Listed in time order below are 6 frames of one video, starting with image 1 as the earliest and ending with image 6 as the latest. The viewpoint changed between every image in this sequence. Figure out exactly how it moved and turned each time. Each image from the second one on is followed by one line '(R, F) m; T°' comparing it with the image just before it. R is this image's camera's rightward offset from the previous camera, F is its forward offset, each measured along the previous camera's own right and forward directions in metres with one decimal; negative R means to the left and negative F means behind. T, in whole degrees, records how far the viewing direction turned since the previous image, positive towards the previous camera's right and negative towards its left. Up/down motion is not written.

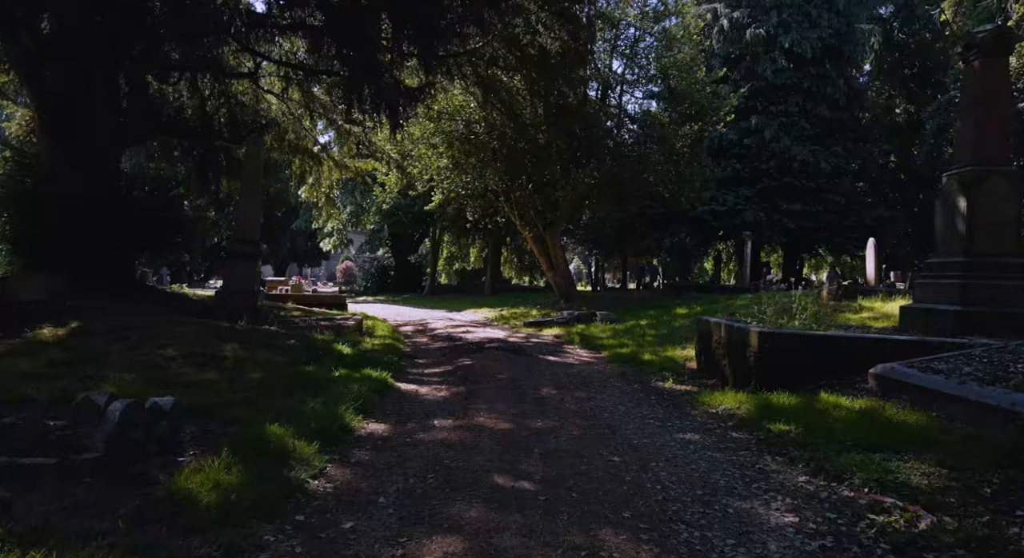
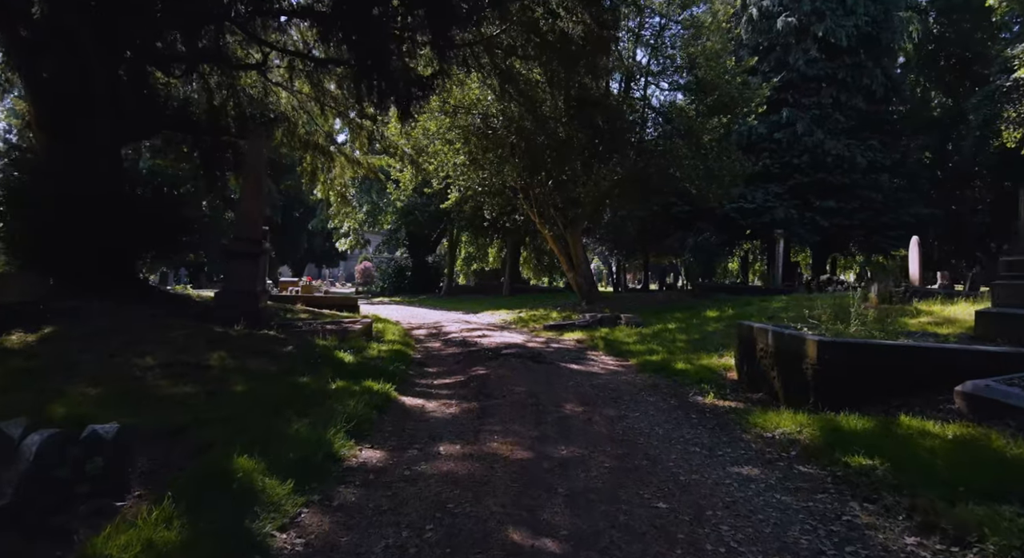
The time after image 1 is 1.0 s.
(0.0, +0.8) m; -2°
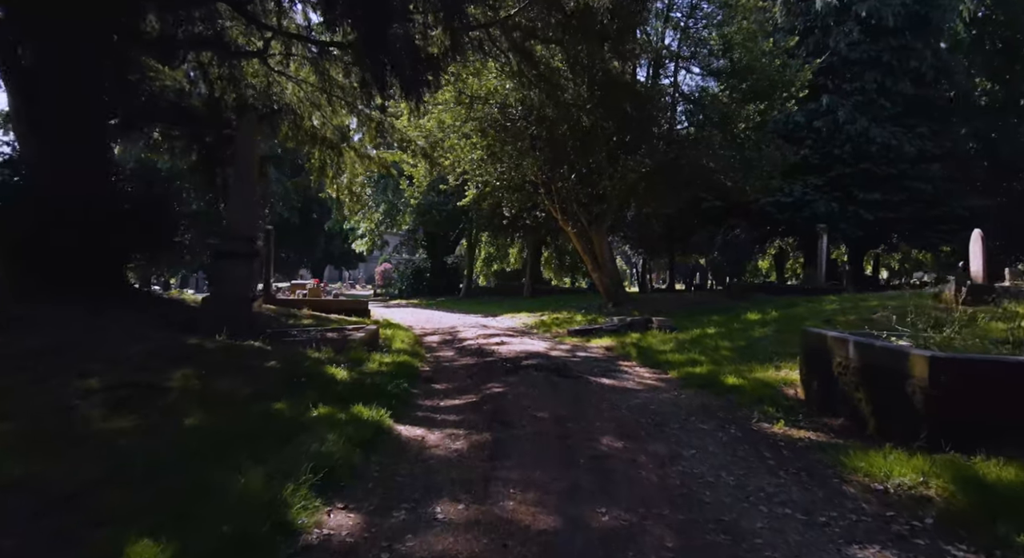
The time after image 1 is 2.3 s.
(0.0, +1.2) m; -2°
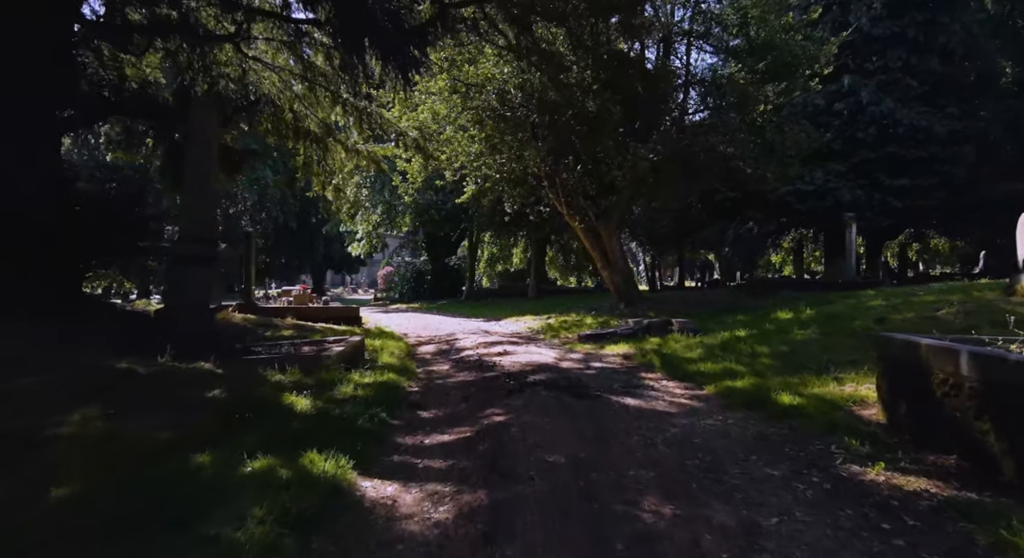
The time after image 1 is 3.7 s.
(0.0, +1.3) m; 0°
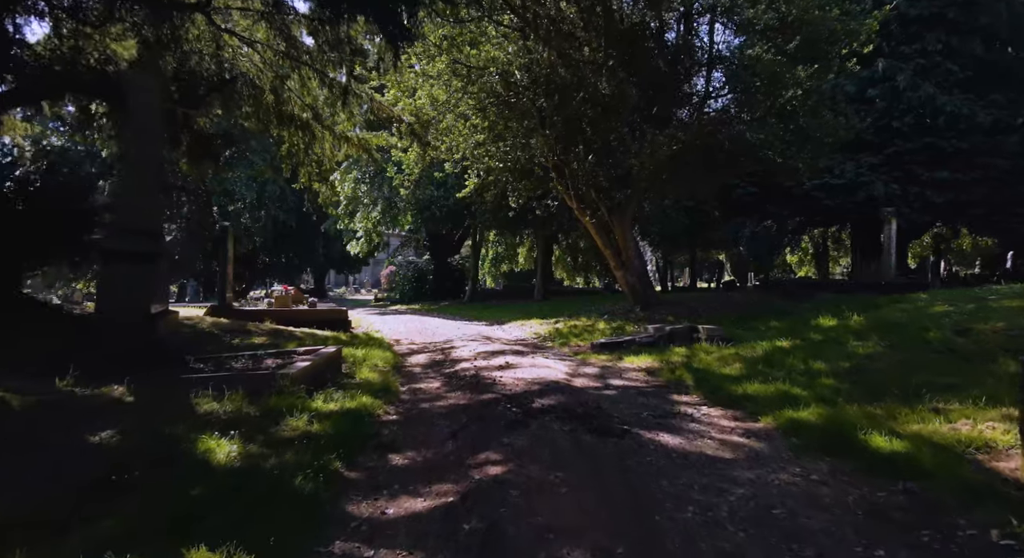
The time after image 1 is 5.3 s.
(0.0, +1.4) m; 0°
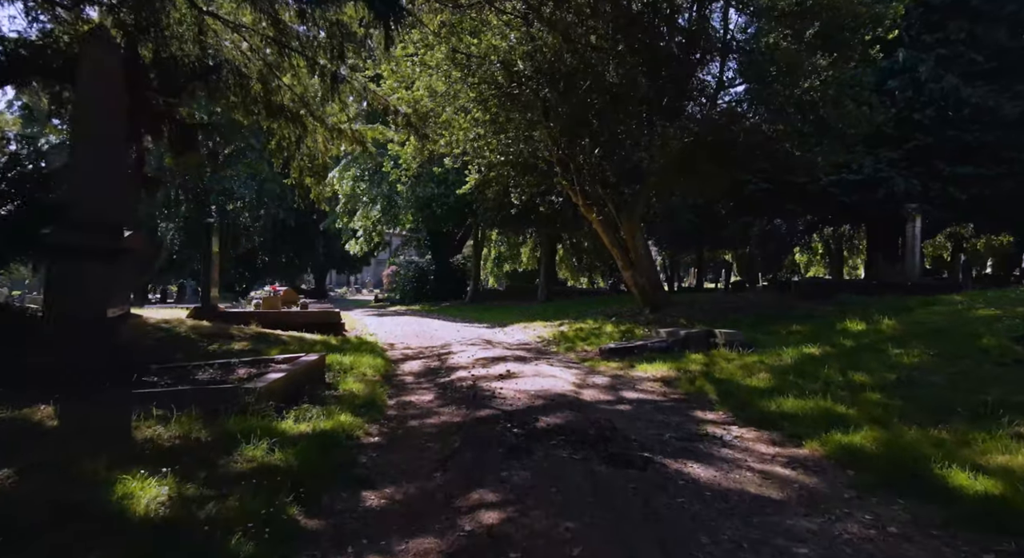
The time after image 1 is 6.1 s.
(0.0, +0.8) m; 0°
